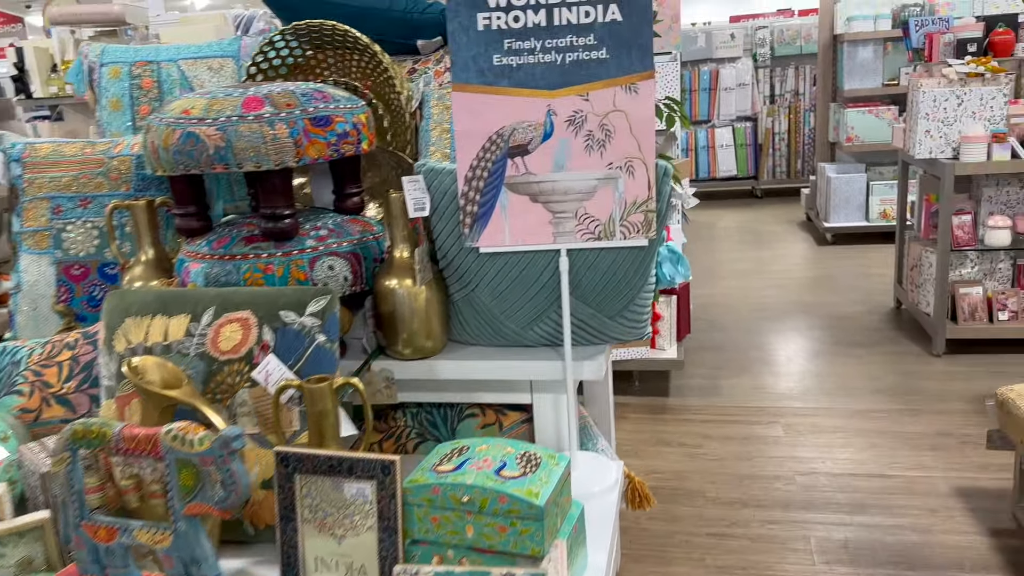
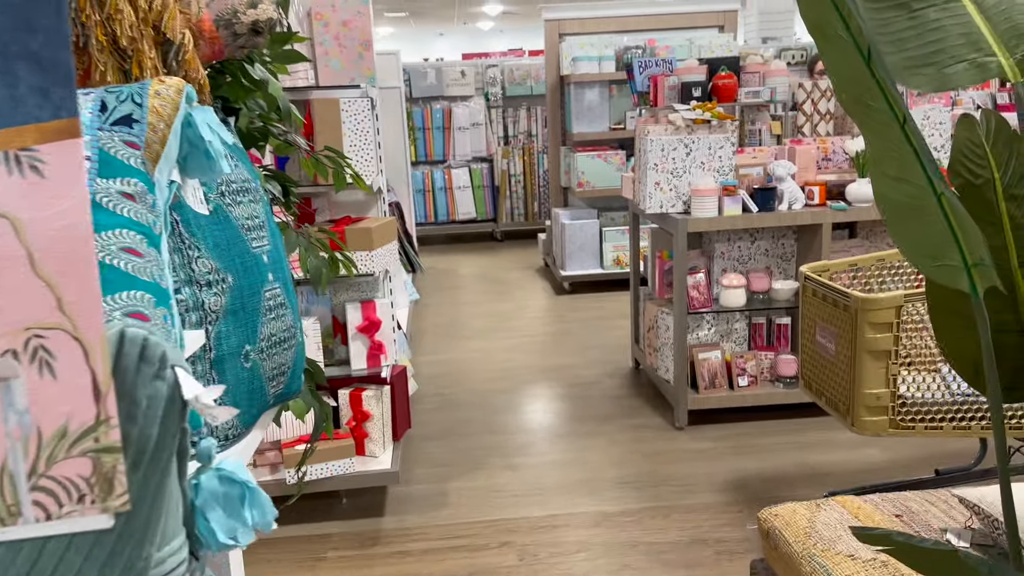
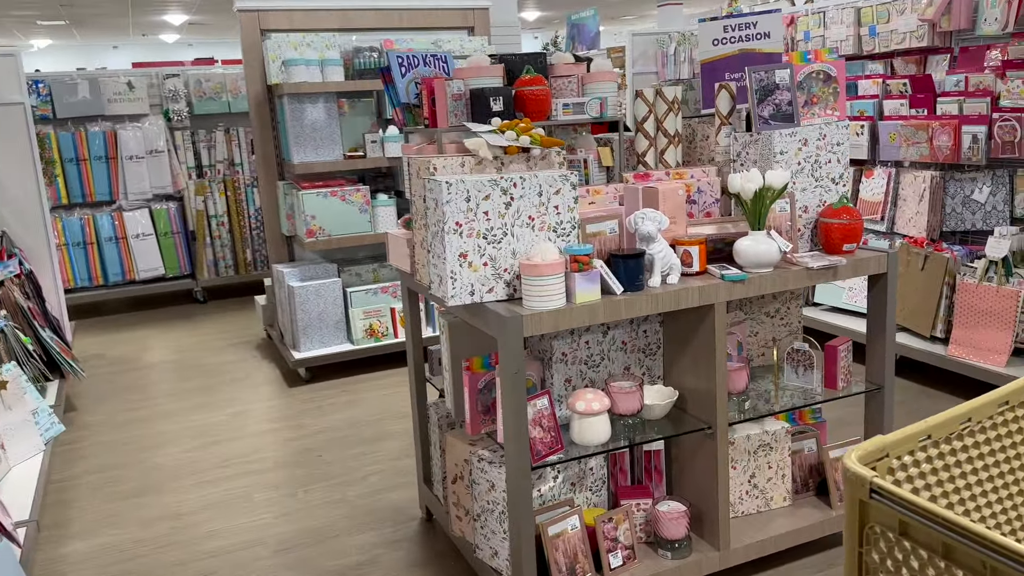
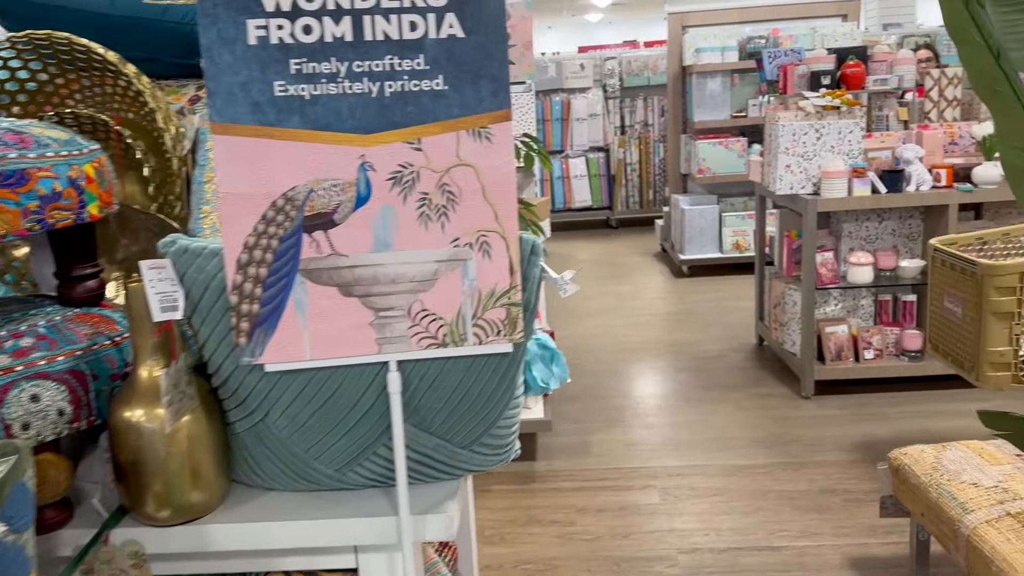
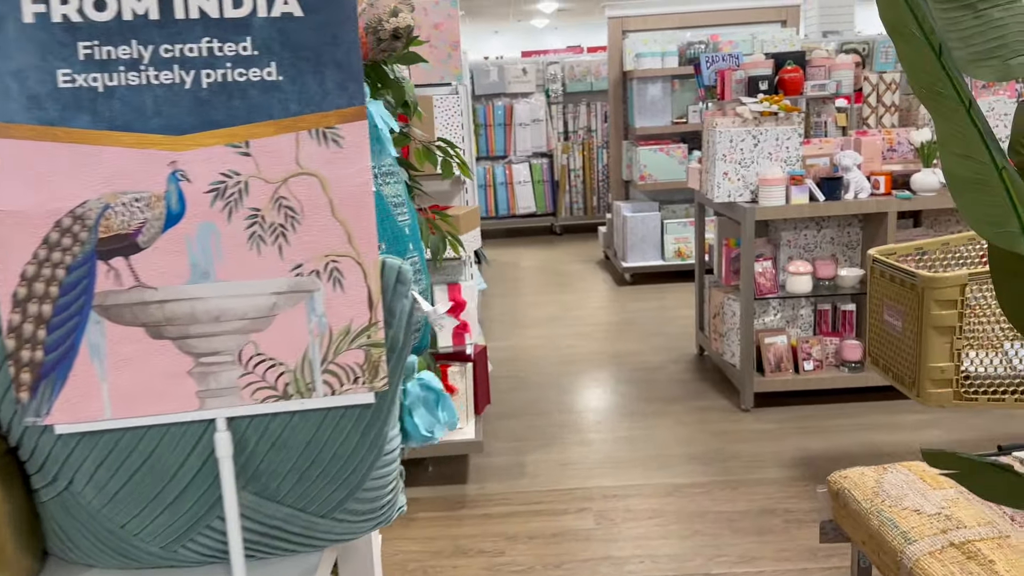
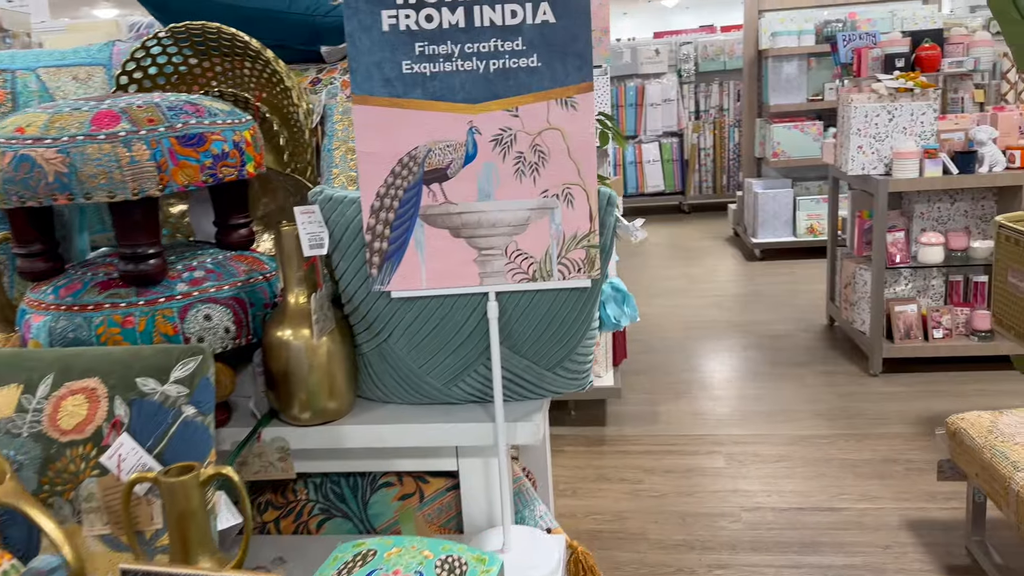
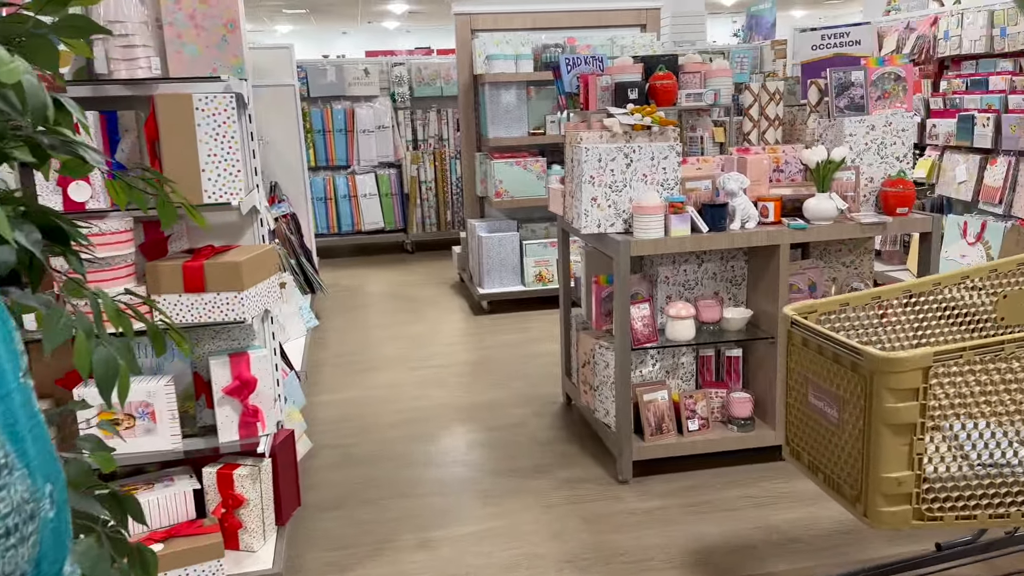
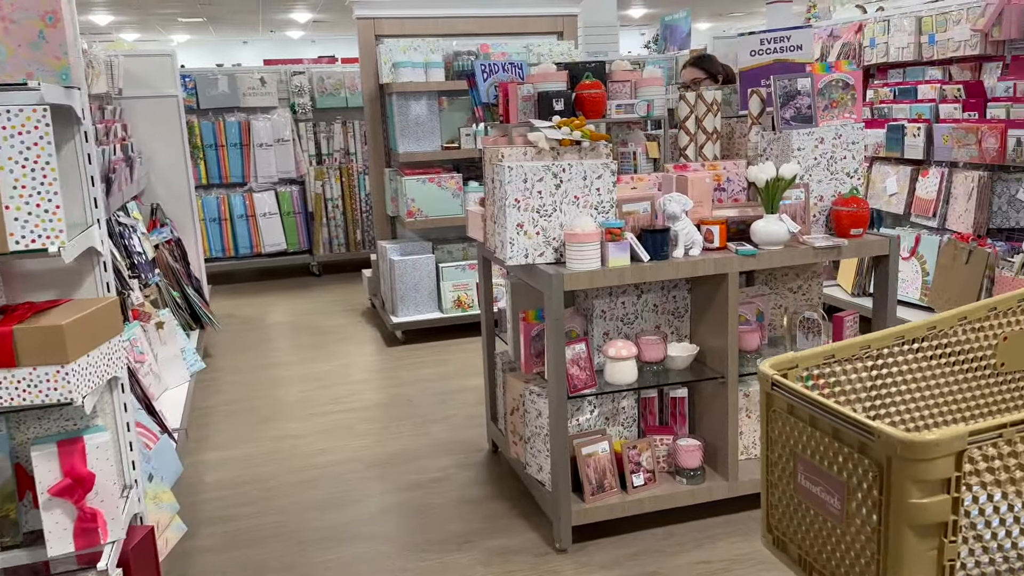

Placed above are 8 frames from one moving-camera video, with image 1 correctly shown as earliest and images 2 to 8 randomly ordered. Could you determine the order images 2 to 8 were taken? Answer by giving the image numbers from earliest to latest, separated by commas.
6, 4, 5, 2, 7, 8, 3
